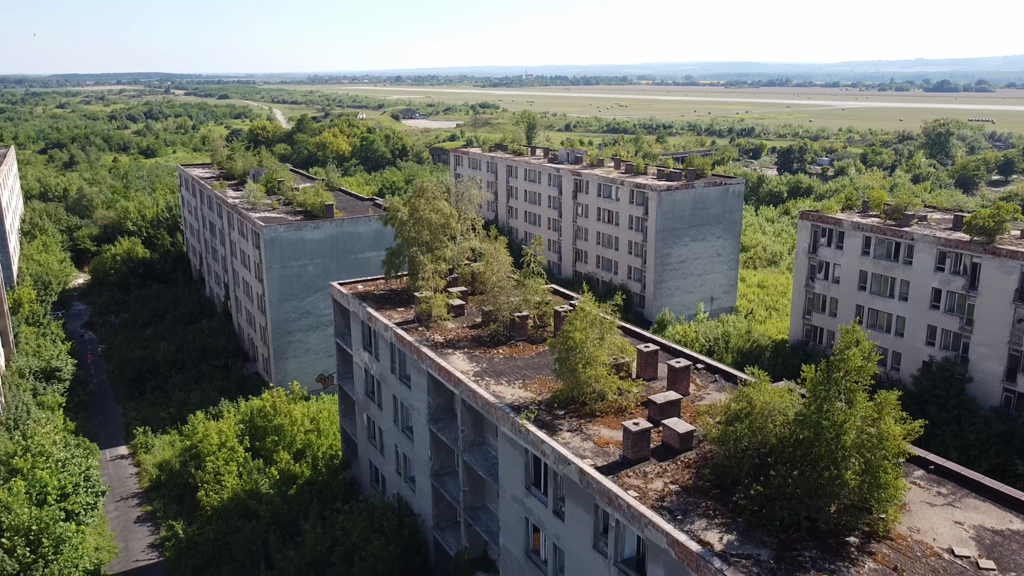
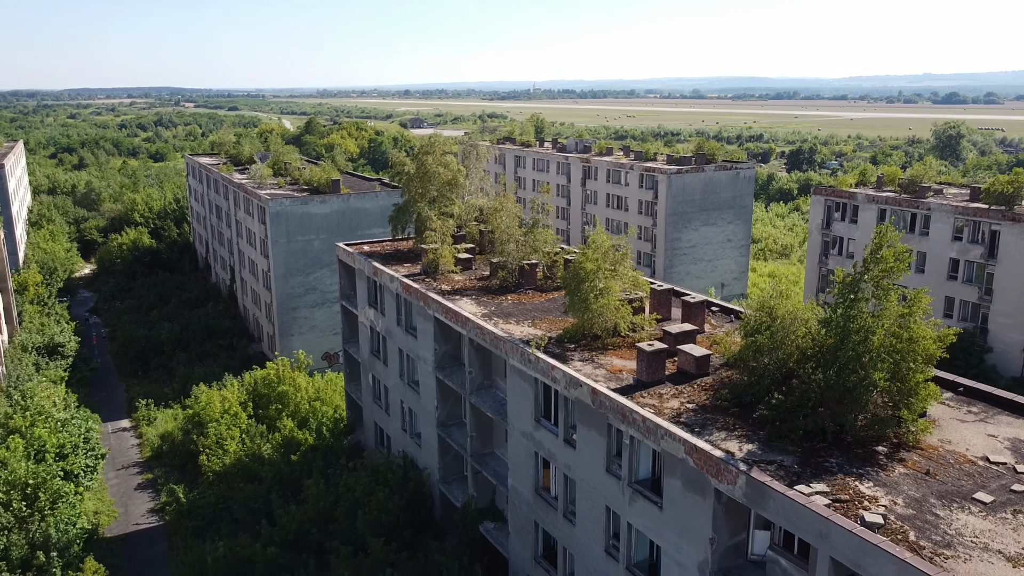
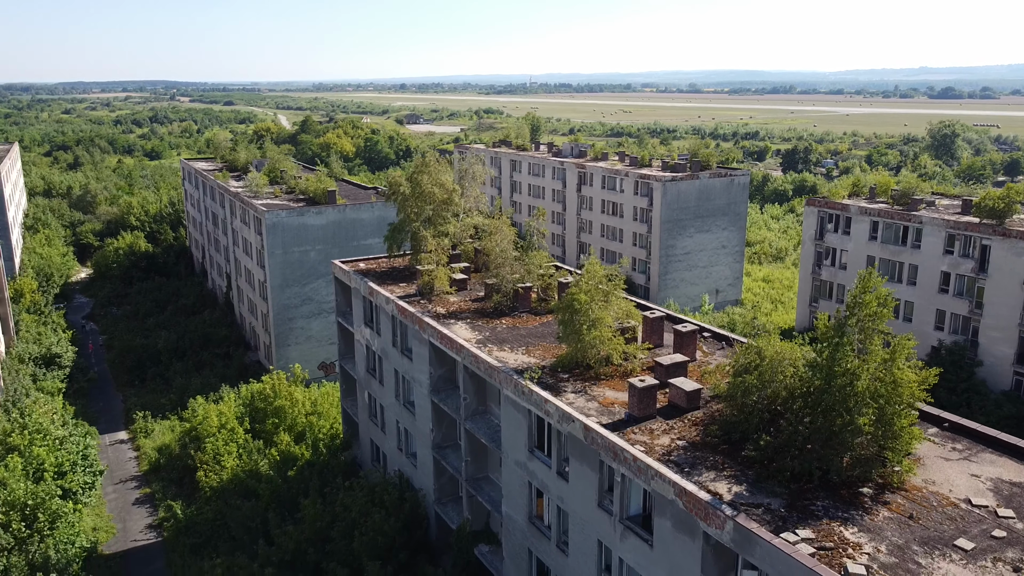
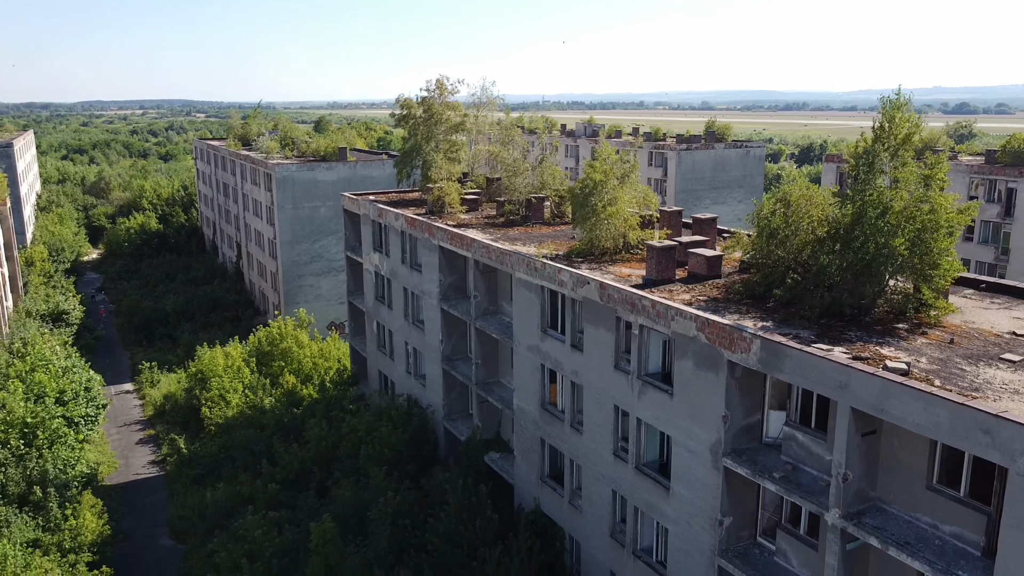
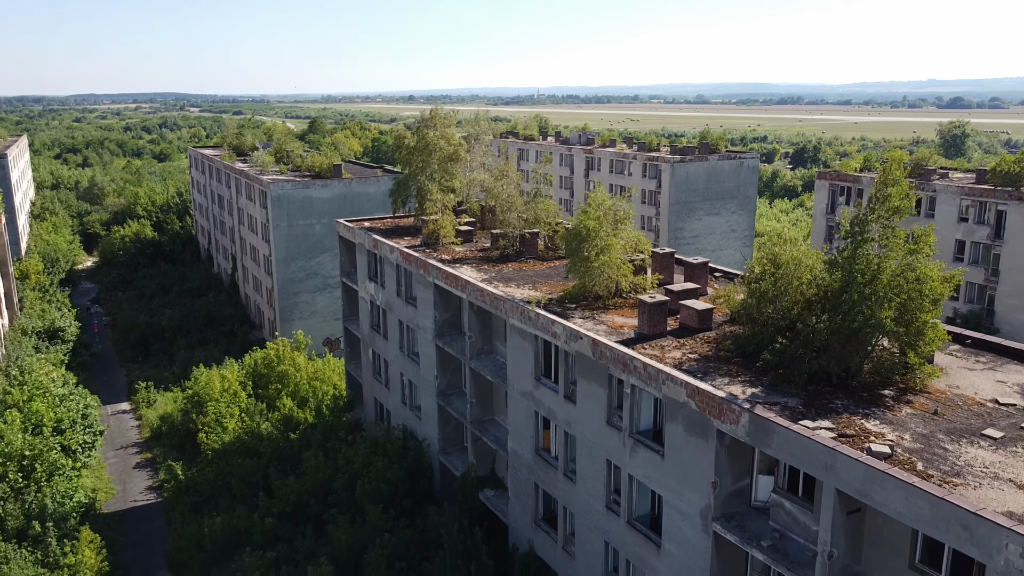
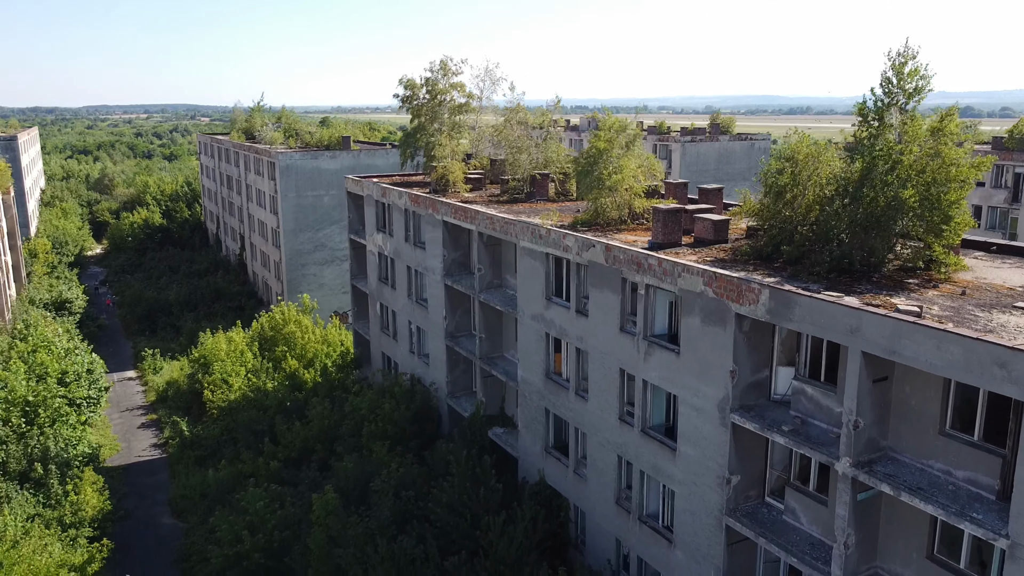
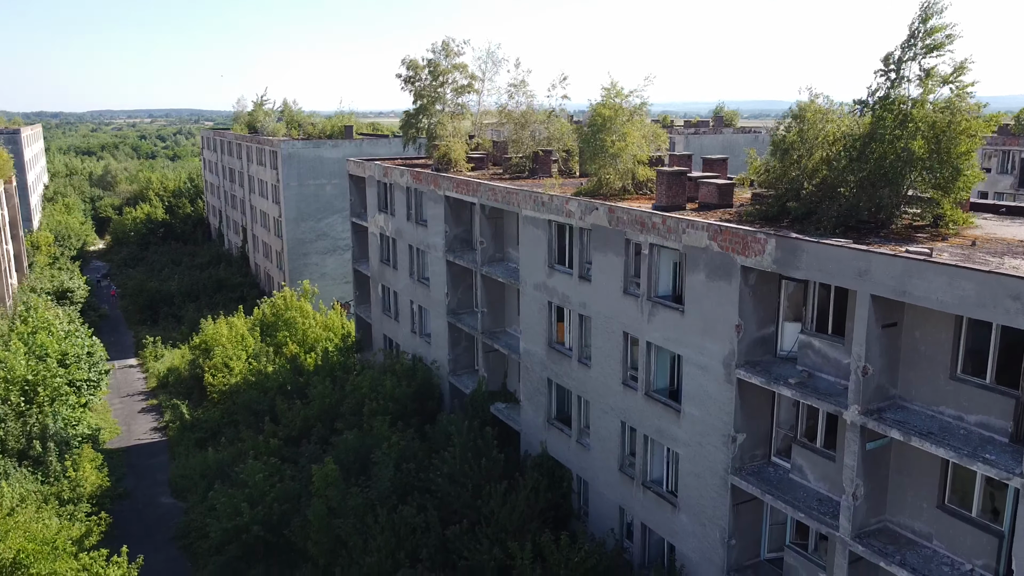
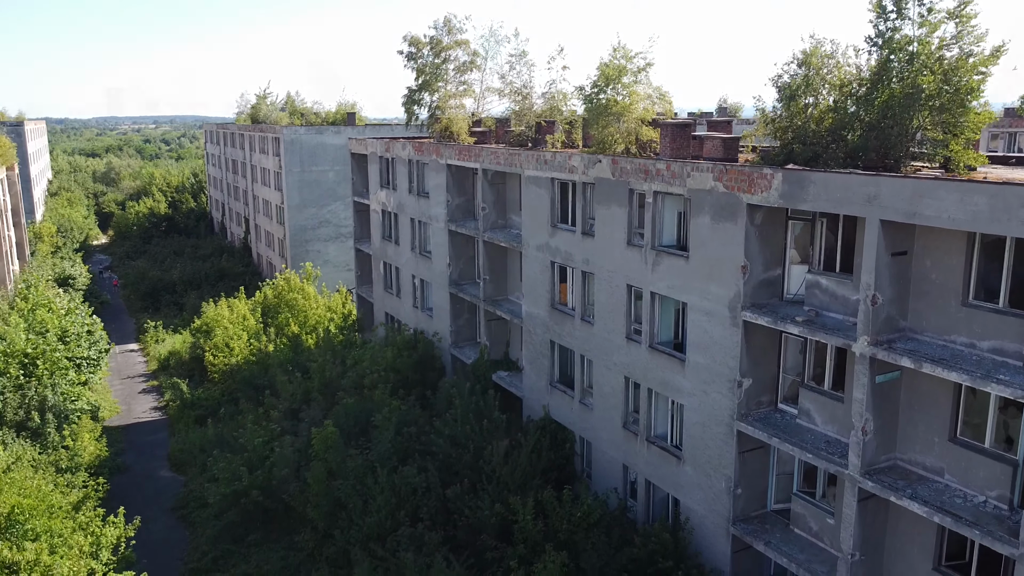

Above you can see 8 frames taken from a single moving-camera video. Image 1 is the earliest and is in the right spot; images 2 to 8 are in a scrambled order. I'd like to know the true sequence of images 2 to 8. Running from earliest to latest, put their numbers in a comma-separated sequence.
3, 2, 5, 4, 6, 7, 8
